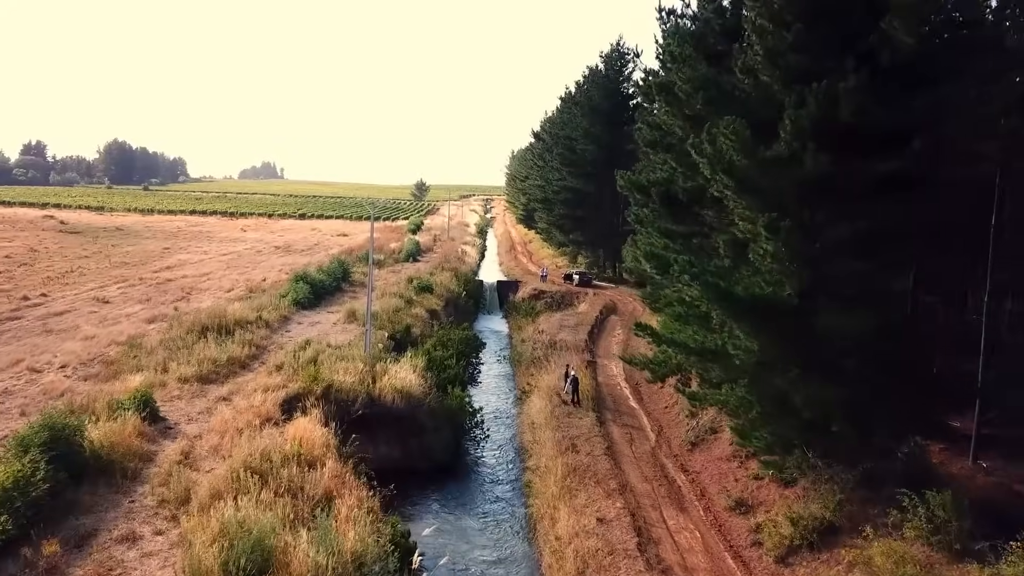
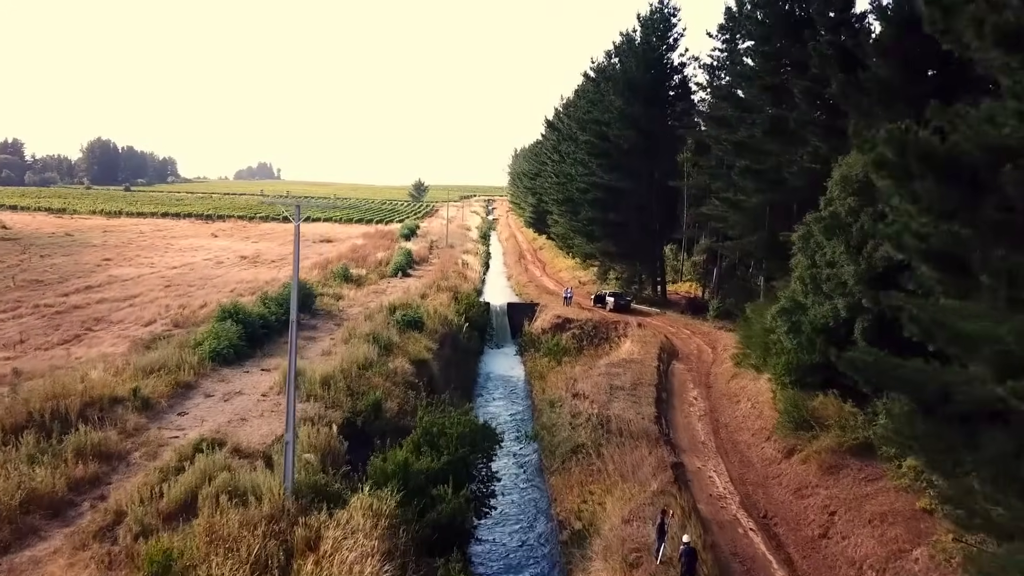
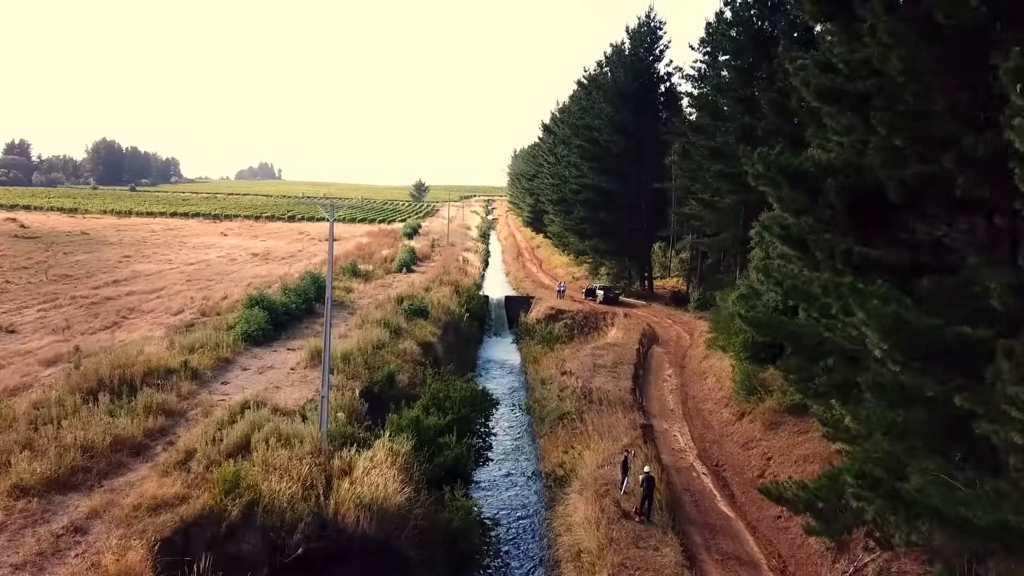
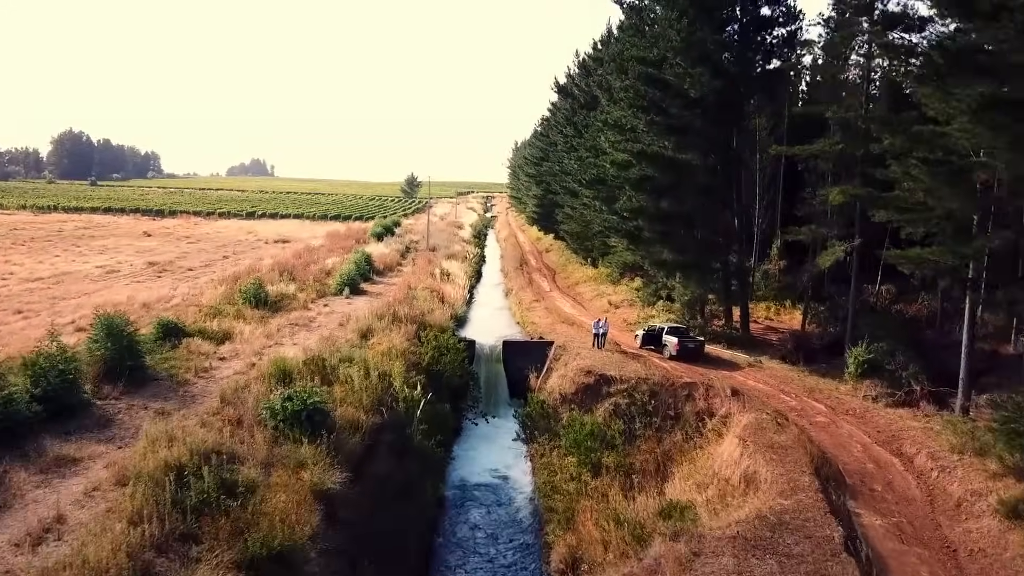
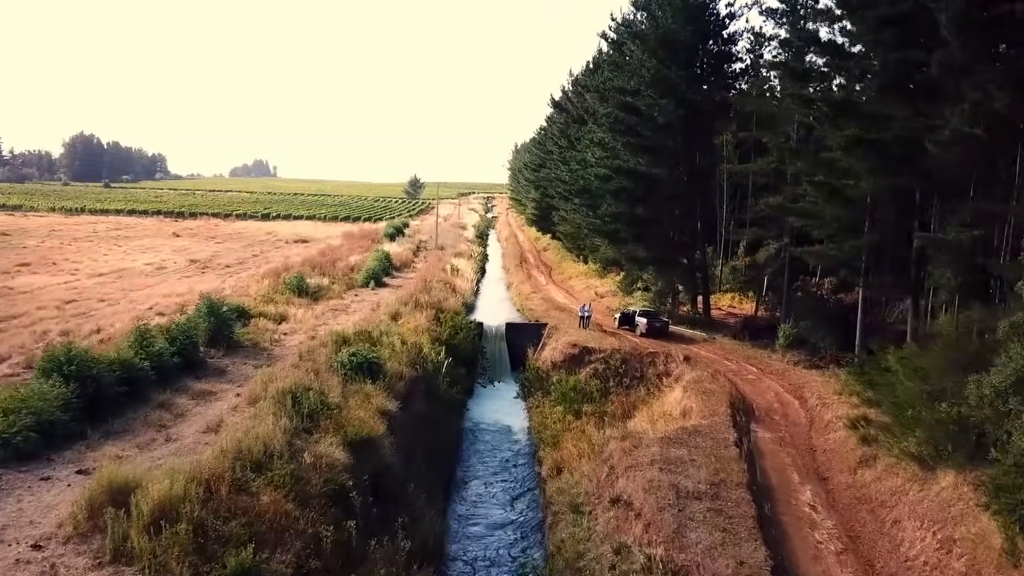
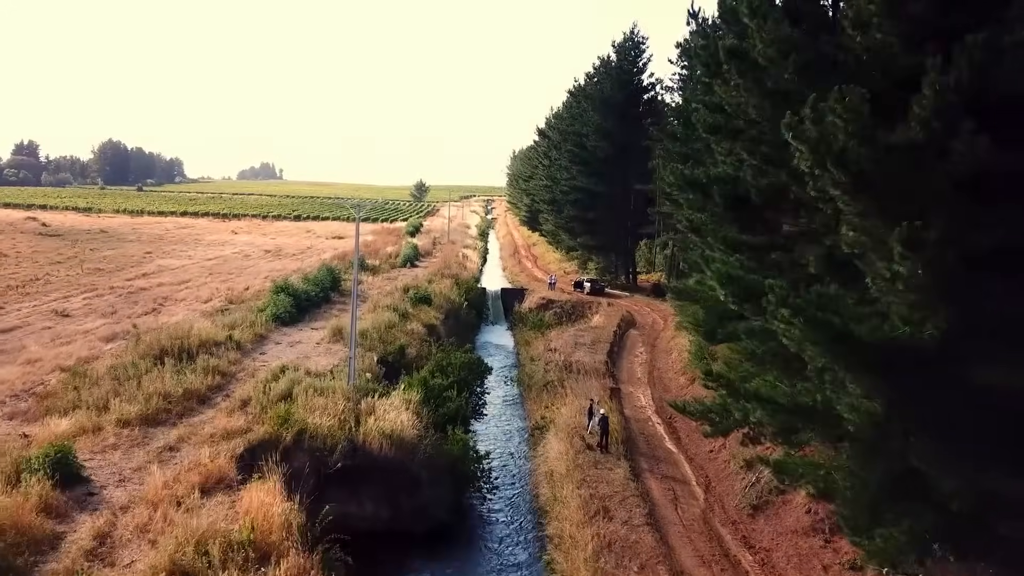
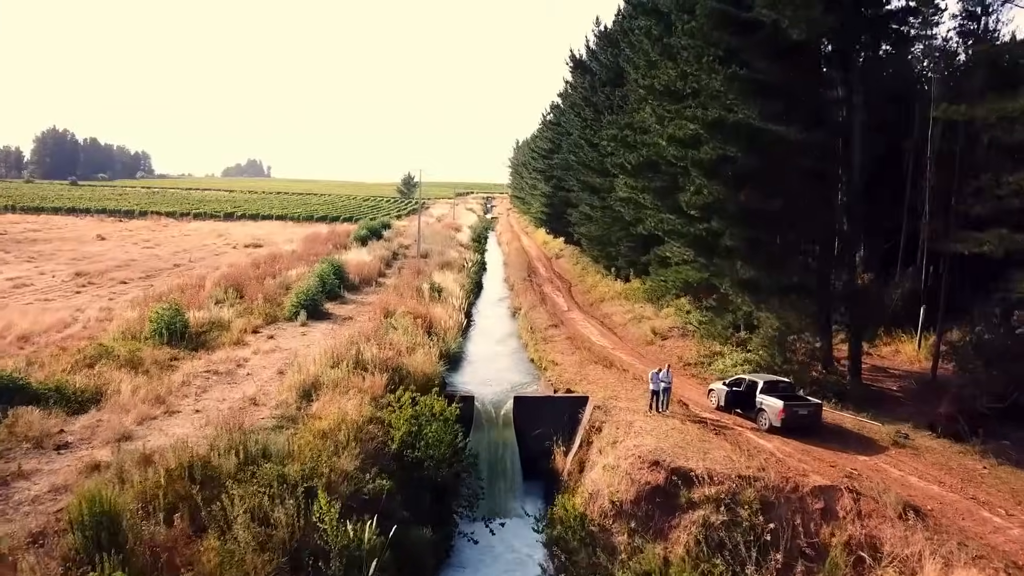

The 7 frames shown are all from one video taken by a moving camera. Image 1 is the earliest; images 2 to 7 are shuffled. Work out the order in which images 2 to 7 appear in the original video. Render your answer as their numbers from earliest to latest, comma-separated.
6, 3, 2, 5, 4, 7
